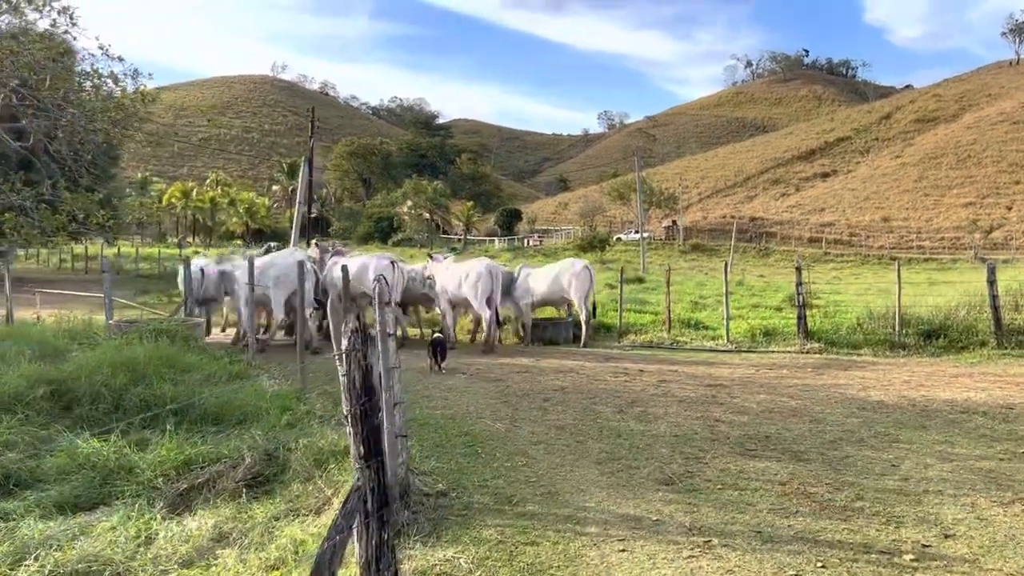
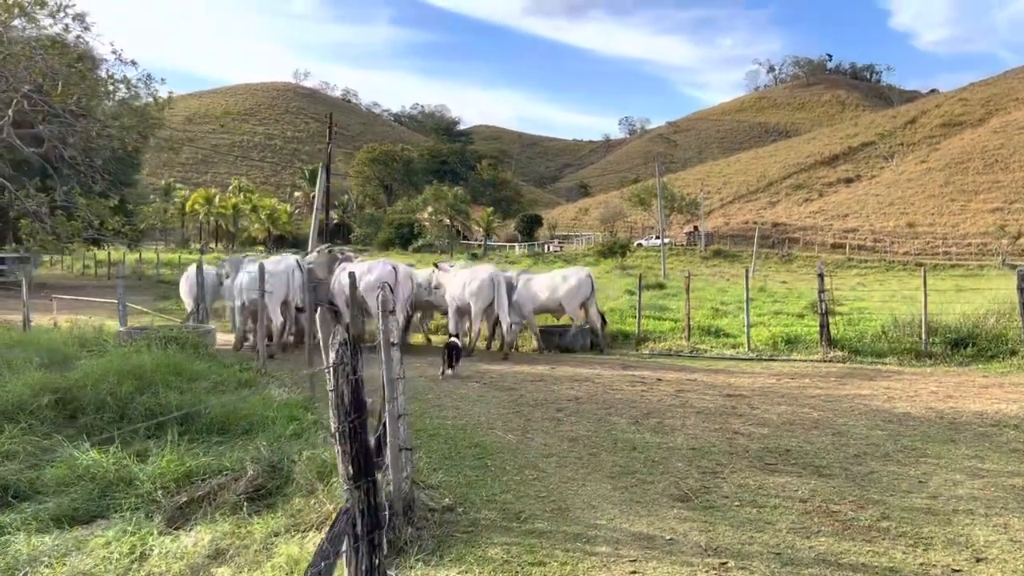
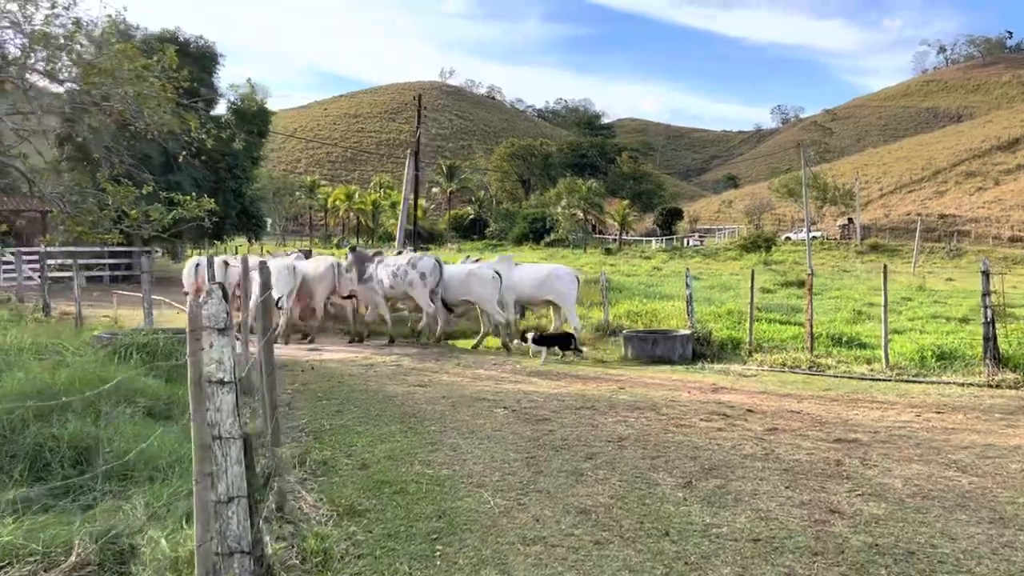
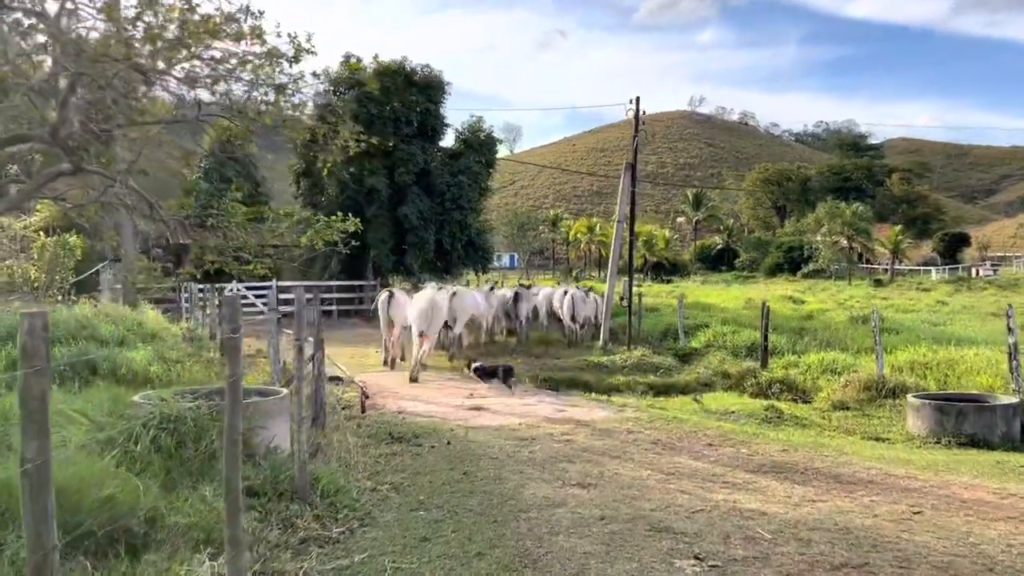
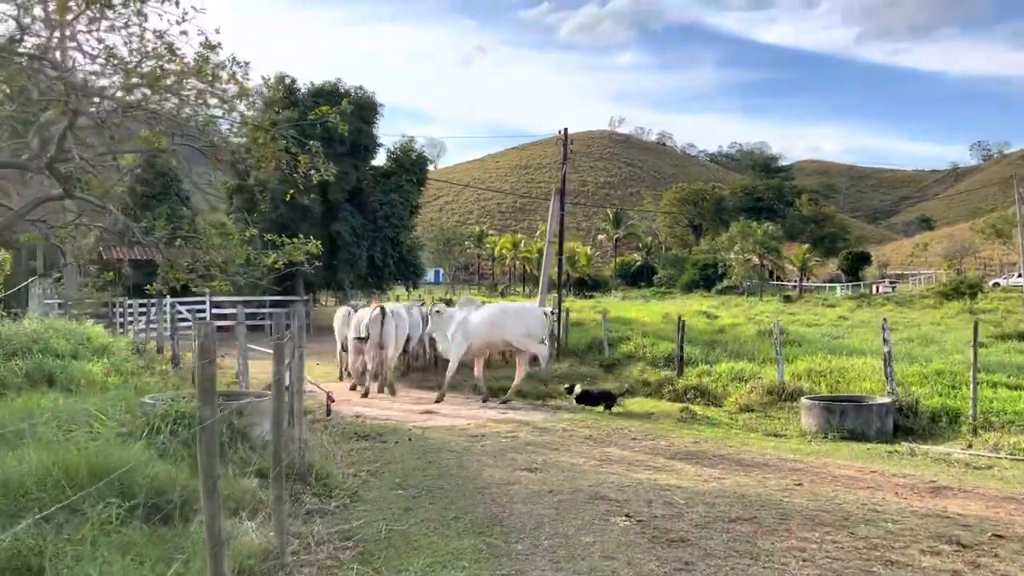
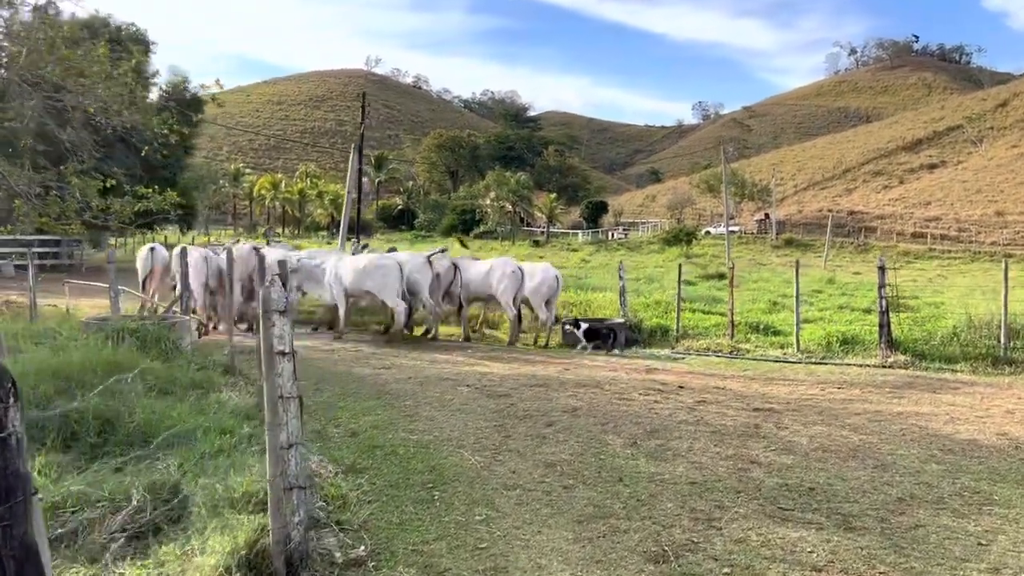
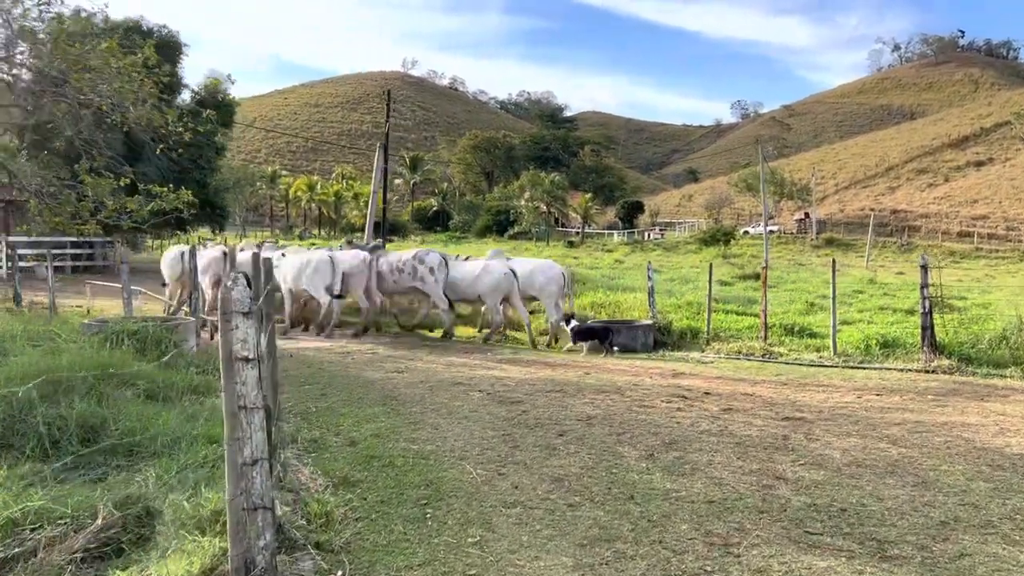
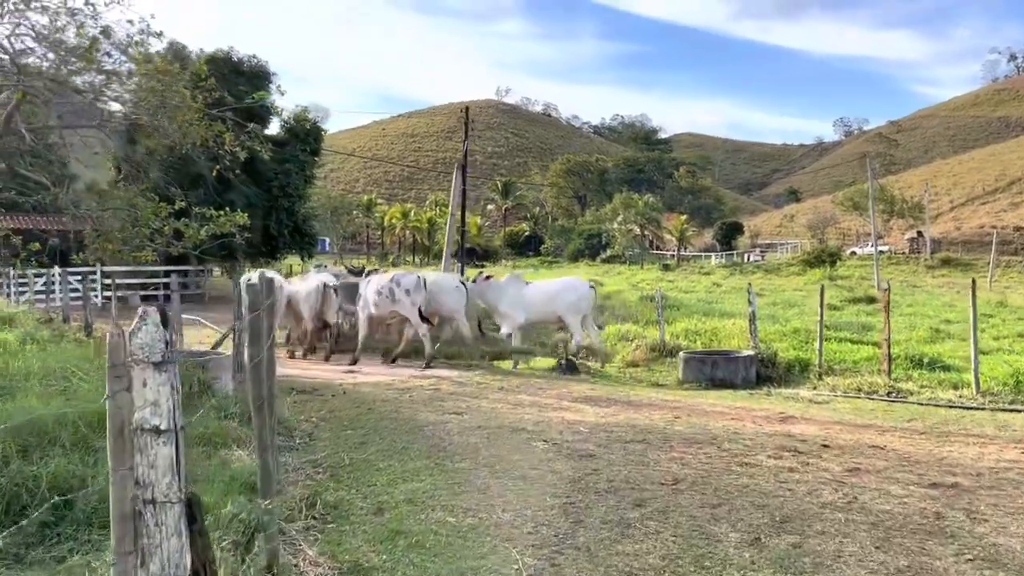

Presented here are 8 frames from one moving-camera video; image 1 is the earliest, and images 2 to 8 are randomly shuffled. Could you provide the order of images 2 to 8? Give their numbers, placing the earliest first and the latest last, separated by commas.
2, 6, 7, 3, 8, 5, 4
